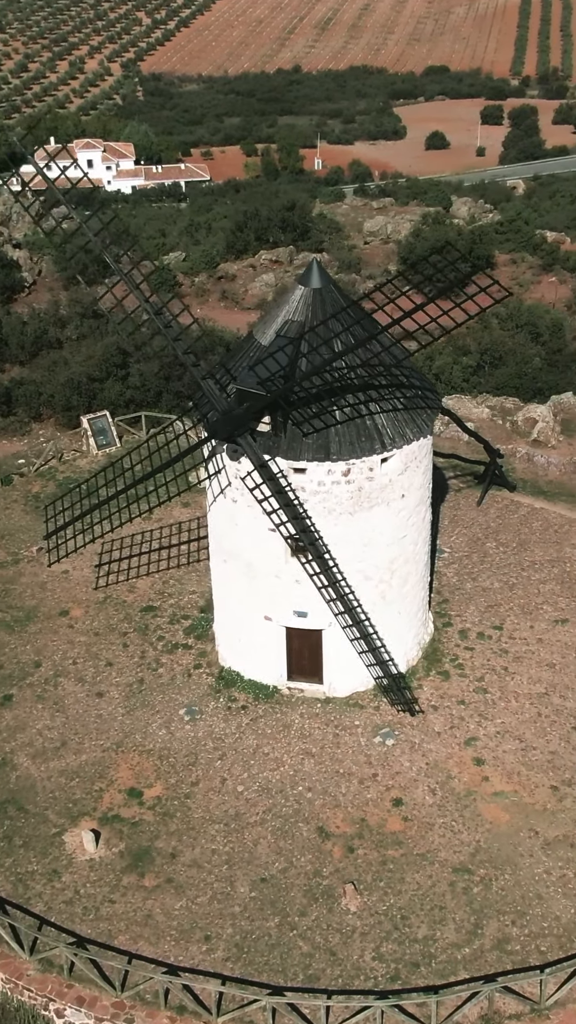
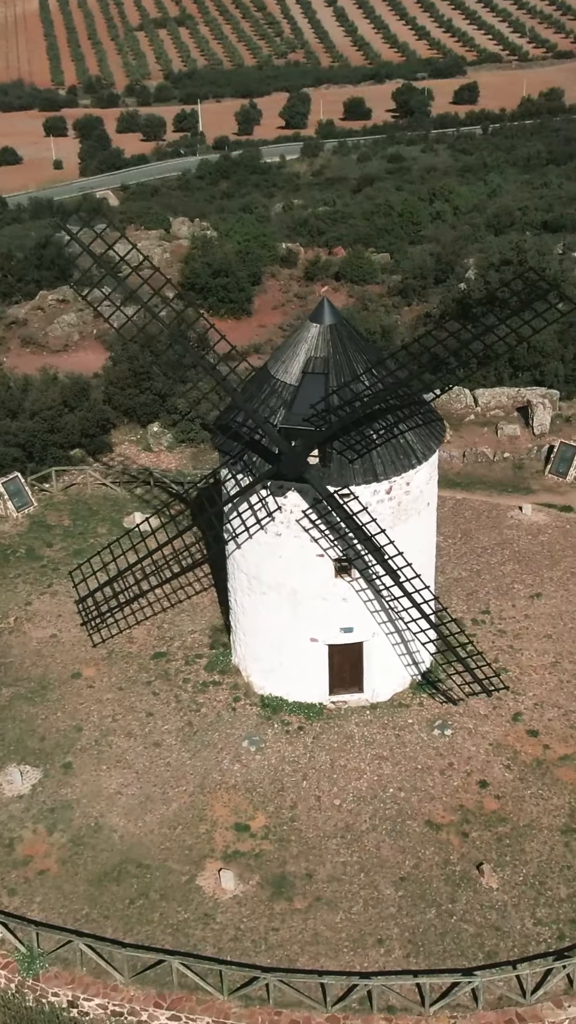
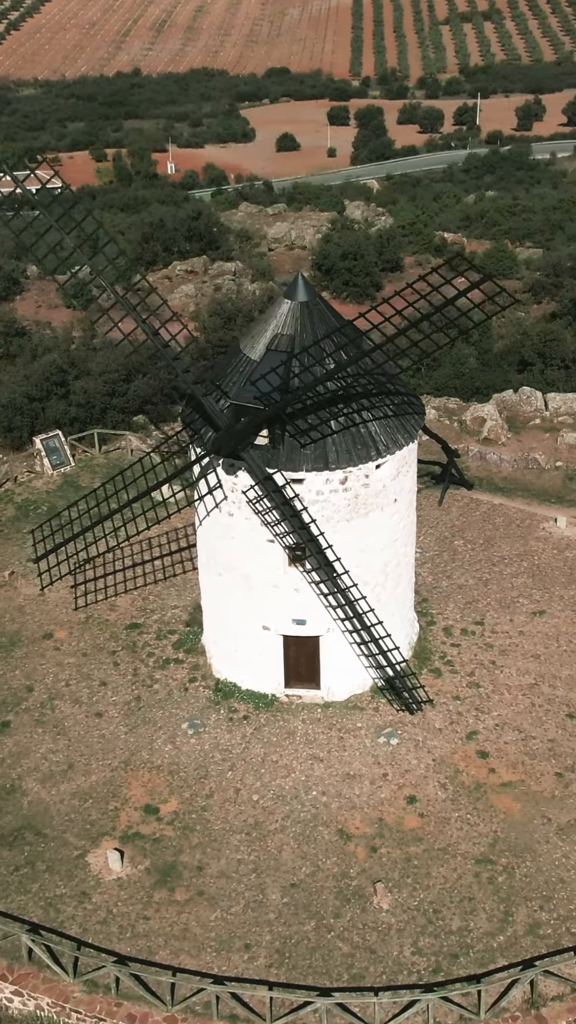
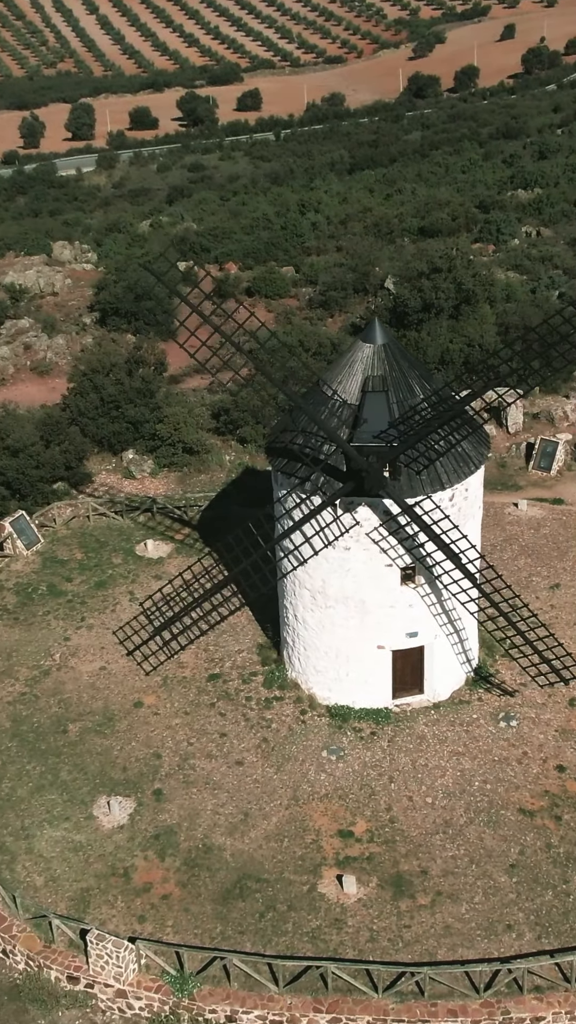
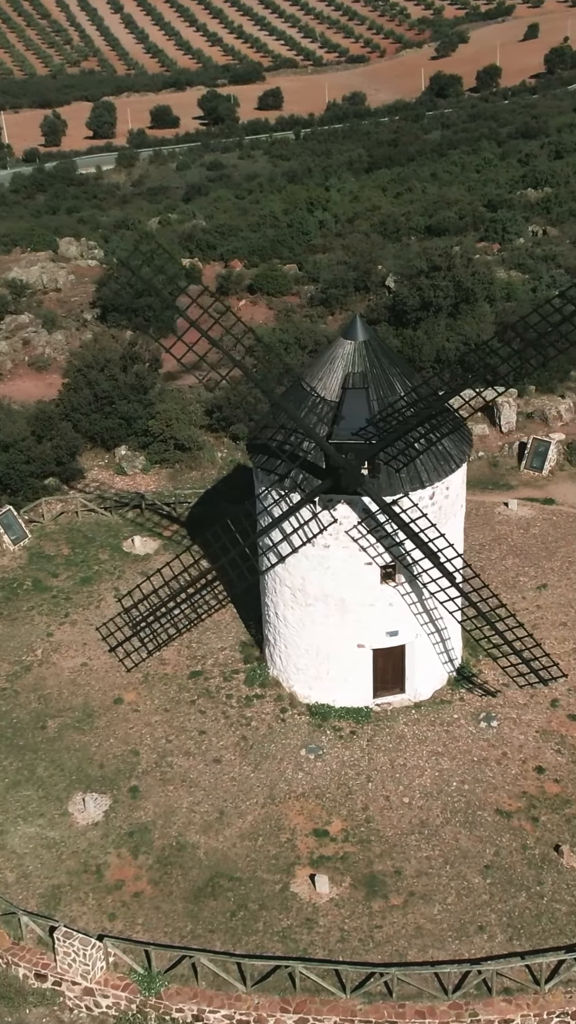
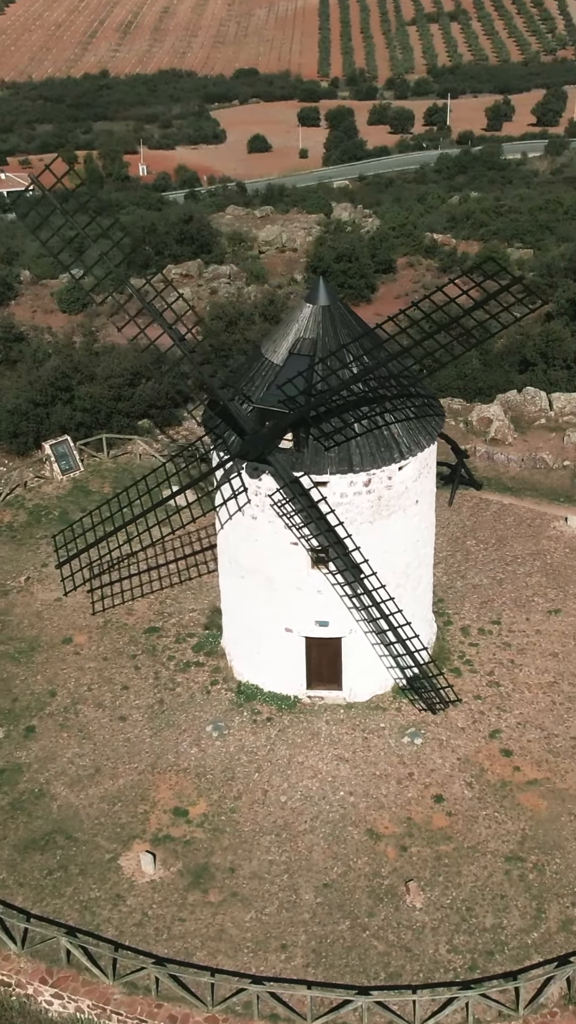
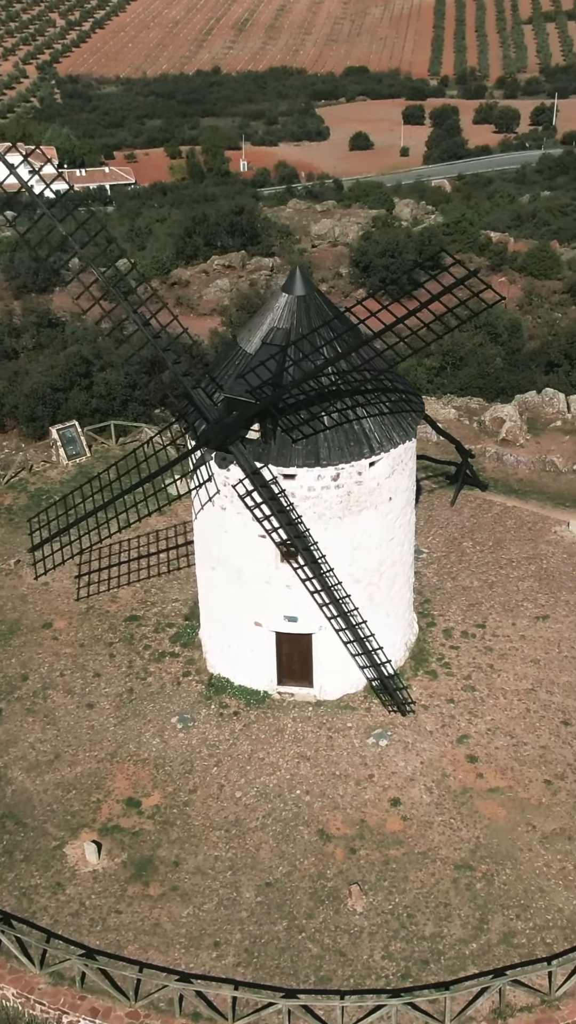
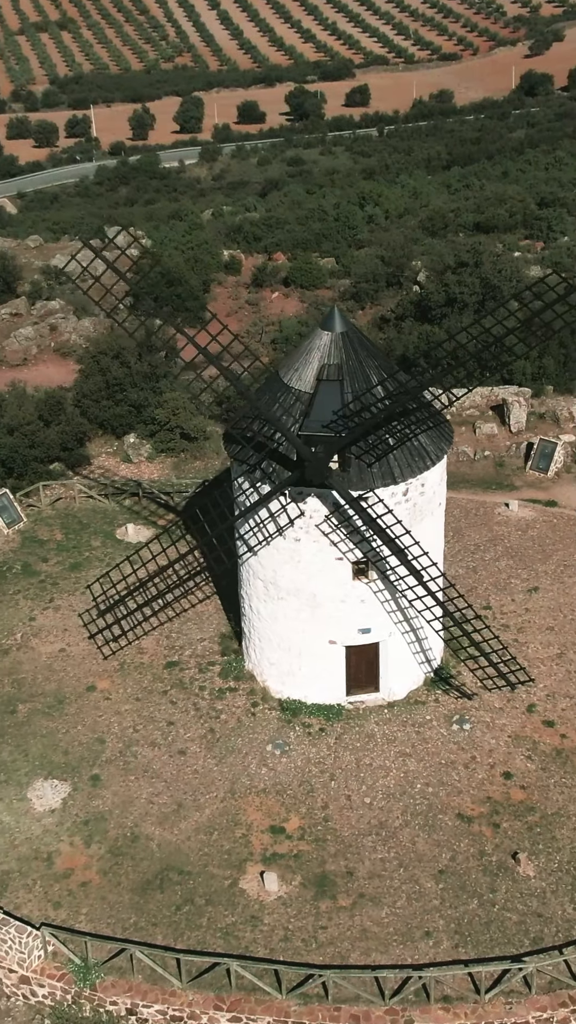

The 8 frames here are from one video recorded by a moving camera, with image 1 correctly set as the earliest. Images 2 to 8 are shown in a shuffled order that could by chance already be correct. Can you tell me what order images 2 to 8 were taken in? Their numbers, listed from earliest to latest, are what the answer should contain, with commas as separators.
7, 3, 6, 2, 8, 5, 4
